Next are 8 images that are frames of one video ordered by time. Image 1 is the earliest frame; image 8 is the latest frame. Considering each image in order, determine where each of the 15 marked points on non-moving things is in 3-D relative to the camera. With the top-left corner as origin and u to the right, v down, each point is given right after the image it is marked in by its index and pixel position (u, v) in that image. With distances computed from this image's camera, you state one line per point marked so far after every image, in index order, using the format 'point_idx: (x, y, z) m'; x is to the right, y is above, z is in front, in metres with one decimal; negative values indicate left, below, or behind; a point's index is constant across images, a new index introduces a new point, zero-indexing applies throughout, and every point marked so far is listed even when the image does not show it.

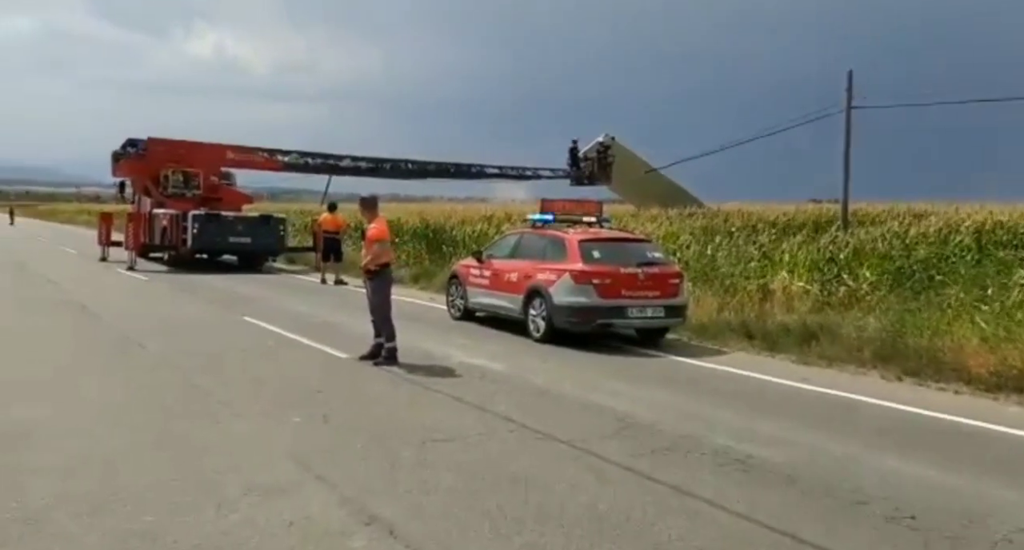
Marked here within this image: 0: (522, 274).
0: (+0.1, 0.0, +10.9) m
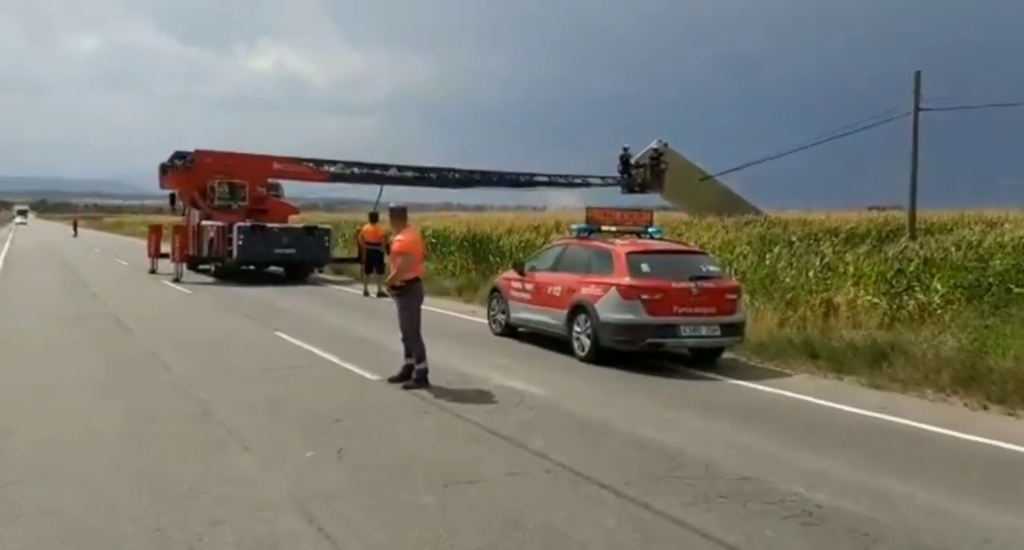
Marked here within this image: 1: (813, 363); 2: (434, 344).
0: (+0.7, -0.2, +10.2) m
1: (+4.3, -1.2, +10.6) m
2: (-1.2, -1.0, +10.9) m
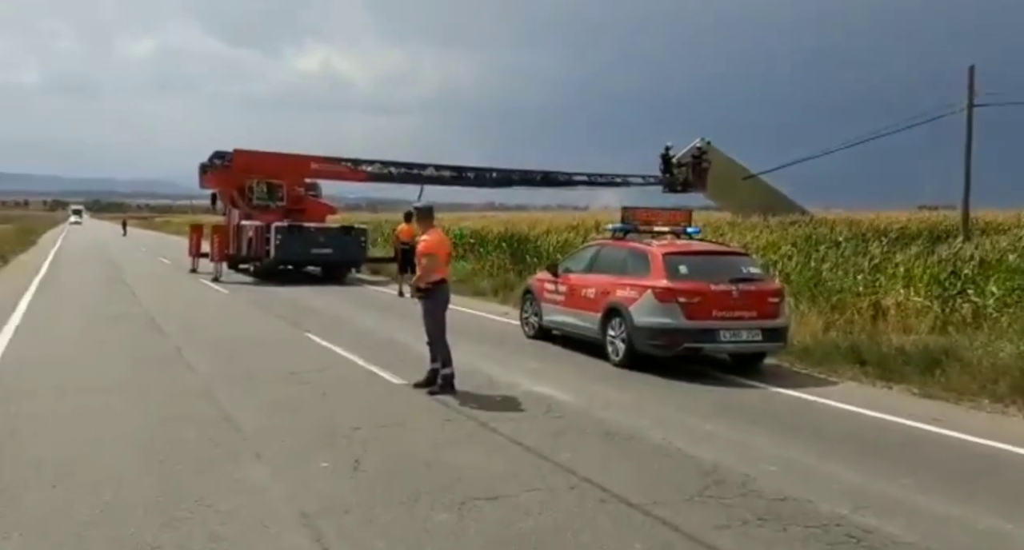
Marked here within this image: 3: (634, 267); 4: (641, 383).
0: (+1.2, -0.2, +9.9) m
1: (+4.7, -1.3, +10.0) m
2: (-0.7, -1.0, +10.7) m
3: (+1.6, +0.1, +9.6) m
4: (+1.5, -1.2, +8.4) m
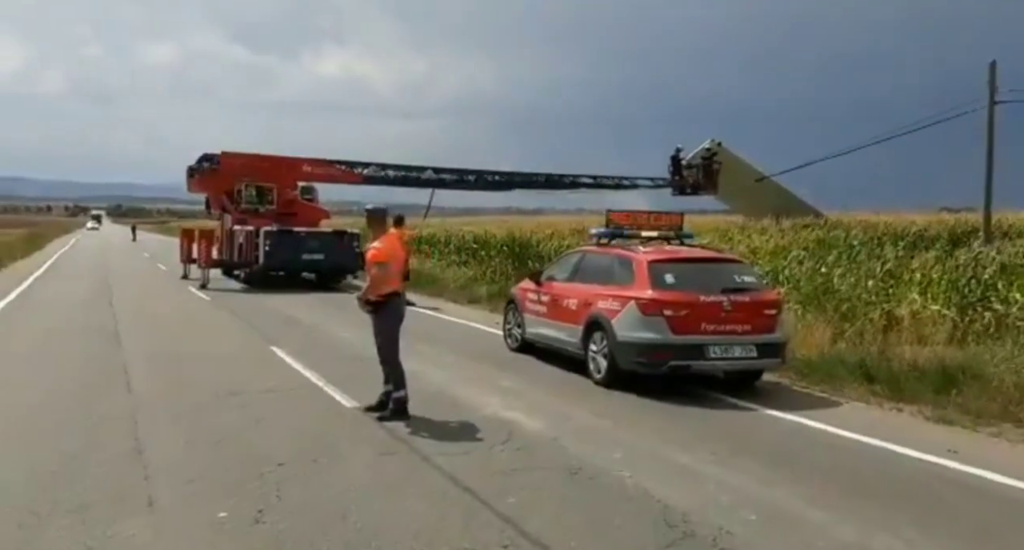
0: (+0.9, -0.3, +9.2) m
1: (+4.4, -1.4, +9.2) m
2: (-1.0, -1.2, +10.0) m
3: (+1.3, 0.0, +8.9) m
4: (+1.1, -1.4, +7.6) m
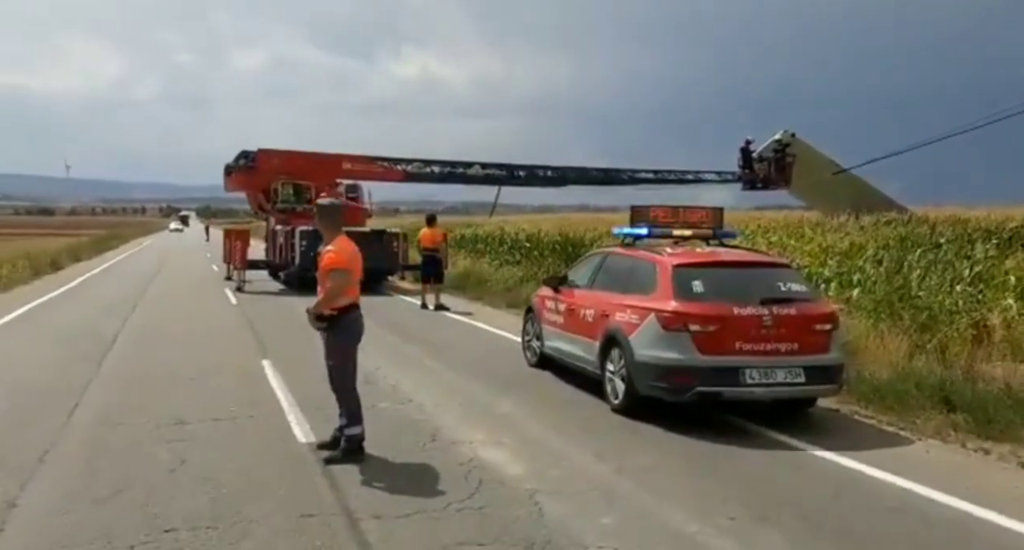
0: (+0.9, -0.4, +7.9) m
1: (+4.5, -1.5, +7.6) m
2: (-0.8, -1.2, +8.9) m
3: (+1.3, -0.1, +7.6) m
4: (+1.1, -1.4, +6.3) m
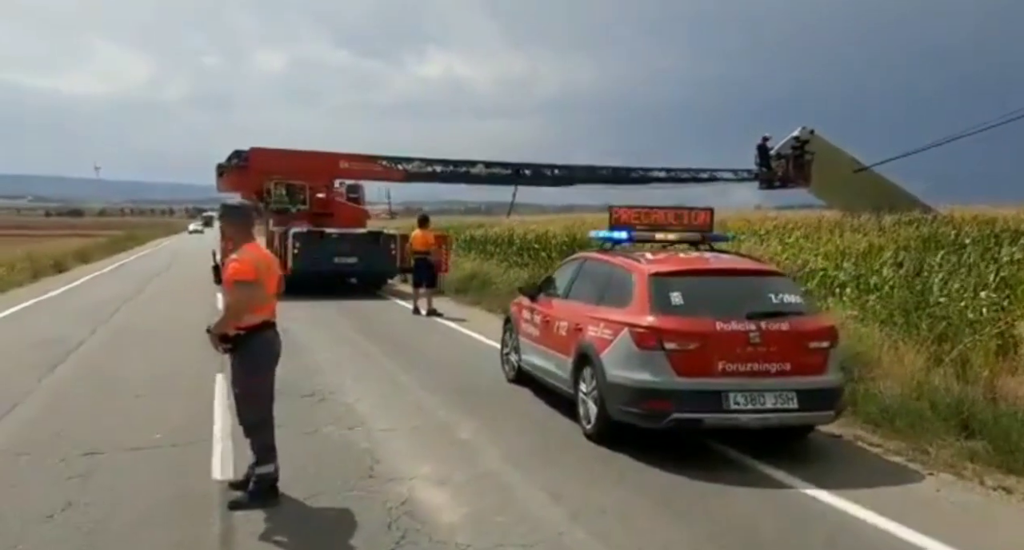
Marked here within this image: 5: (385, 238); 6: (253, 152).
0: (+0.6, -0.5, +7.1) m
1: (+4.1, -1.5, +6.7) m
2: (-1.1, -1.3, +8.2) m
3: (+1.0, -0.2, +6.8) m
4: (+0.7, -1.5, +5.5) m
5: (-3.4, +1.0, +19.5) m
6: (-6.9, +3.3, +19.7) m
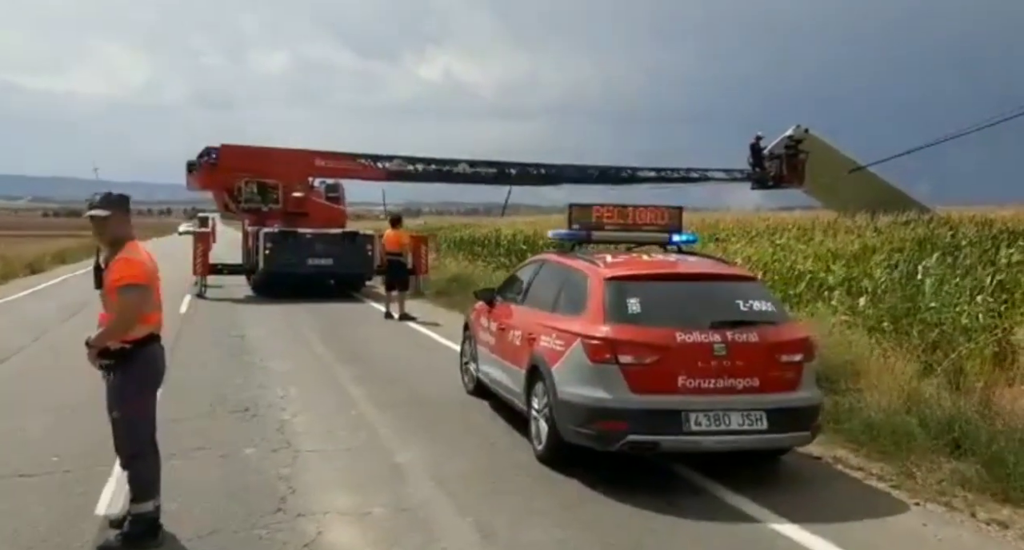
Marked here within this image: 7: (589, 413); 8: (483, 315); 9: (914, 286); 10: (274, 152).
0: (+0.1, -0.5, +6.5) m
1: (+3.7, -1.6, +6.1) m
2: (-1.6, -1.4, +7.5) m
3: (+0.5, -0.2, +6.1) m
4: (+0.2, -1.6, +4.9) m
5: (-3.9, +0.9, +18.9) m
6: (-7.4, +3.2, +19.1) m
7: (+0.6, -1.0, +5.3) m
8: (-0.3, -0.4, +7.8) m
9: (+6.6, -0.2, +12.0) m
10: (-6.2, +3.3, +19.5) m
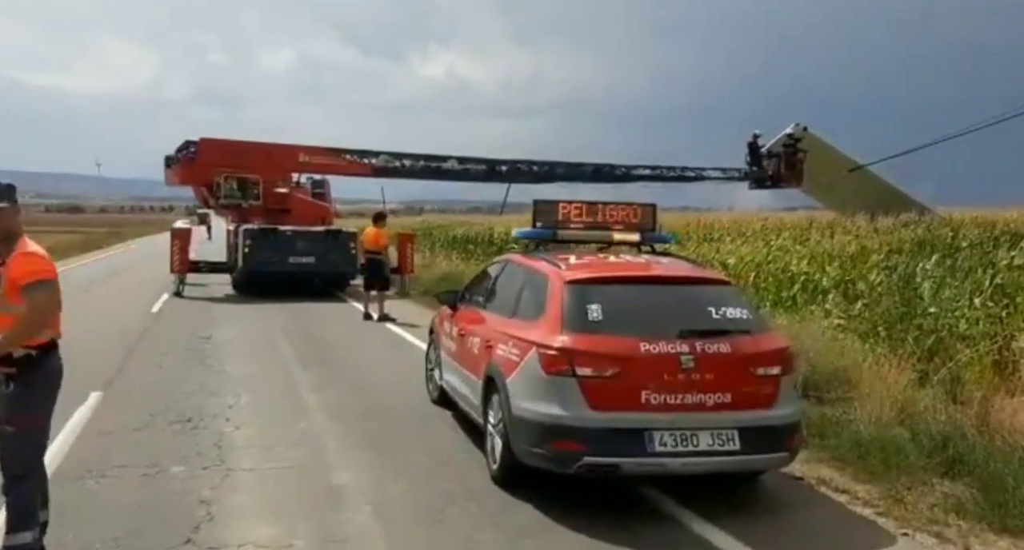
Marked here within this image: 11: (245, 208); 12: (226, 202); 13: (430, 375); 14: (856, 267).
0: (-0.2, -0.5, +6.0) m
1: (+3.3, -1.6, +5.6) m
2: (-1.9, -1.4, +7.0) m
3: (+0.2, -0.2, +5.6) m
4: (-0.1, -1.6, +4.4) m
5: (-4.3, +1.0, +18.4) m
6: (-7.7, +3.3, +18.6) m
7: (+0.2, -1.0, +4.8) m
8: (-0.6, -0.4, +7.3) m
9: (+6.2, -0.2, +11.5) m
10: (-6.6, +3.3, +19.0) m
11: (-7.1, +1.8, +19.7) m
12: (-7.2, +1.8, +19.0) m
13: (-0.9, -1.1, +7.9) m
14: (+6.6, +0.2, +14.1) m
